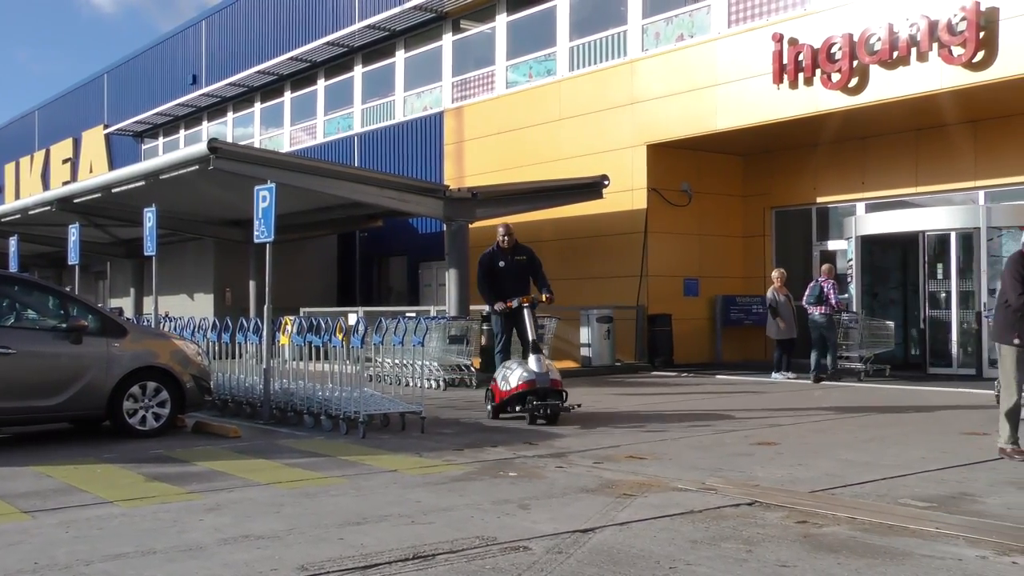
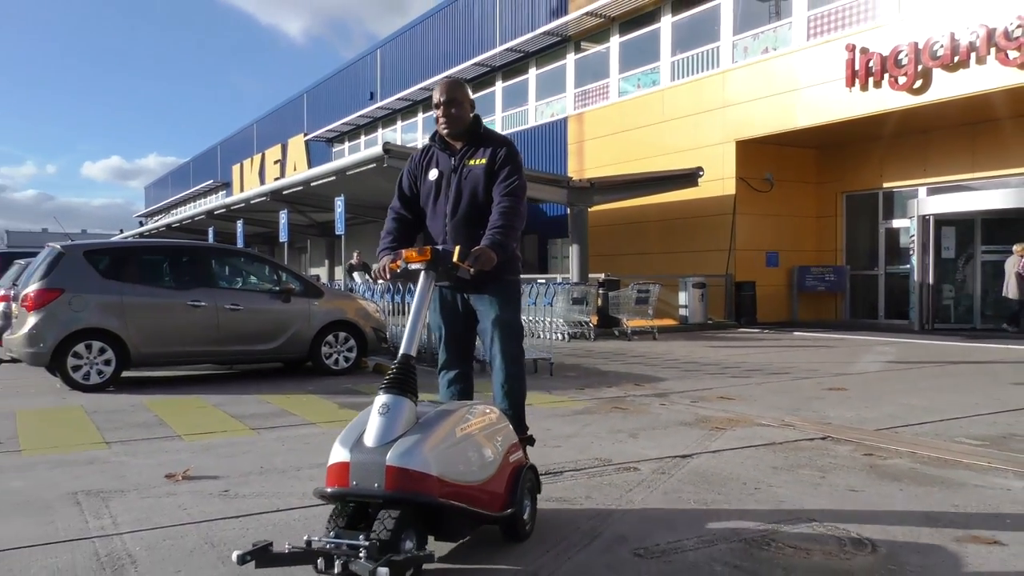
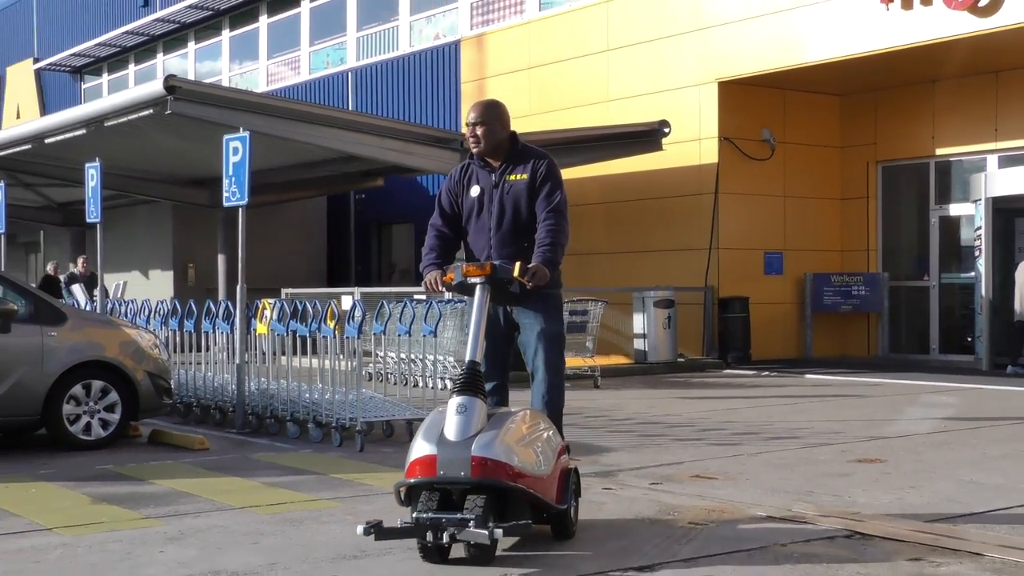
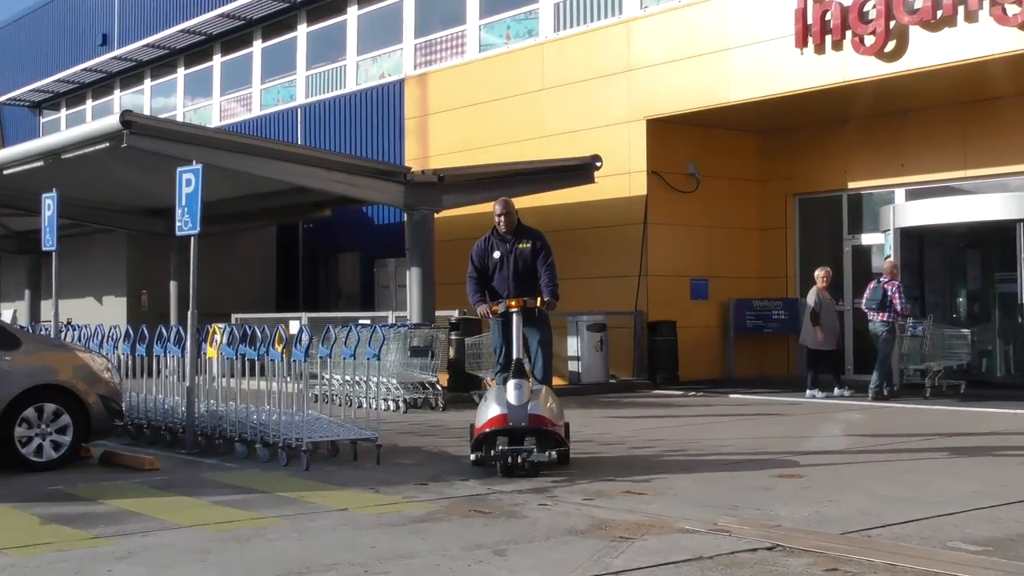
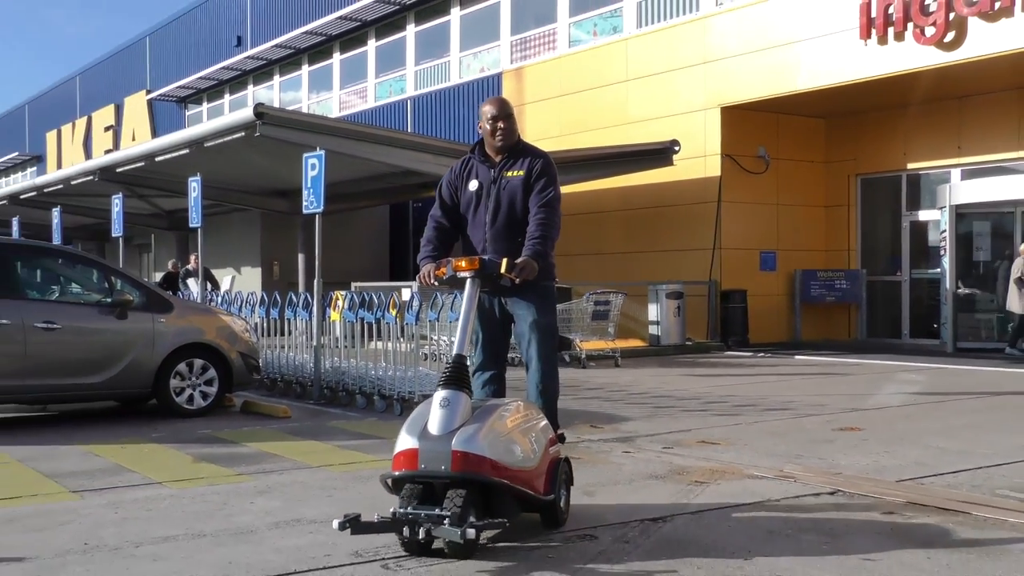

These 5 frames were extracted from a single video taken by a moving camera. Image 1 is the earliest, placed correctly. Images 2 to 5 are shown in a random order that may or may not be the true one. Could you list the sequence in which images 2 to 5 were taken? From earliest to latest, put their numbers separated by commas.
4, 3, 5, 2
